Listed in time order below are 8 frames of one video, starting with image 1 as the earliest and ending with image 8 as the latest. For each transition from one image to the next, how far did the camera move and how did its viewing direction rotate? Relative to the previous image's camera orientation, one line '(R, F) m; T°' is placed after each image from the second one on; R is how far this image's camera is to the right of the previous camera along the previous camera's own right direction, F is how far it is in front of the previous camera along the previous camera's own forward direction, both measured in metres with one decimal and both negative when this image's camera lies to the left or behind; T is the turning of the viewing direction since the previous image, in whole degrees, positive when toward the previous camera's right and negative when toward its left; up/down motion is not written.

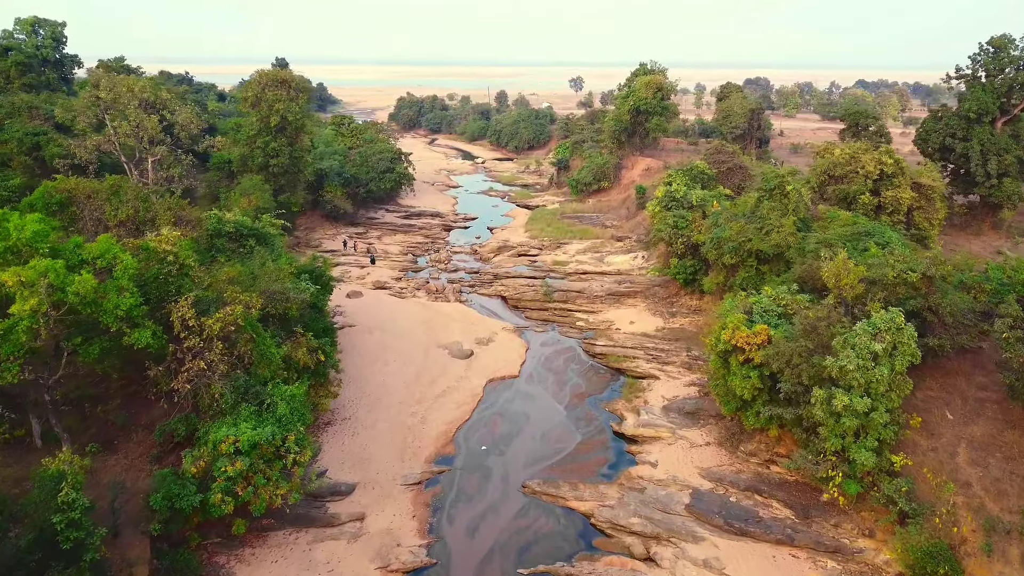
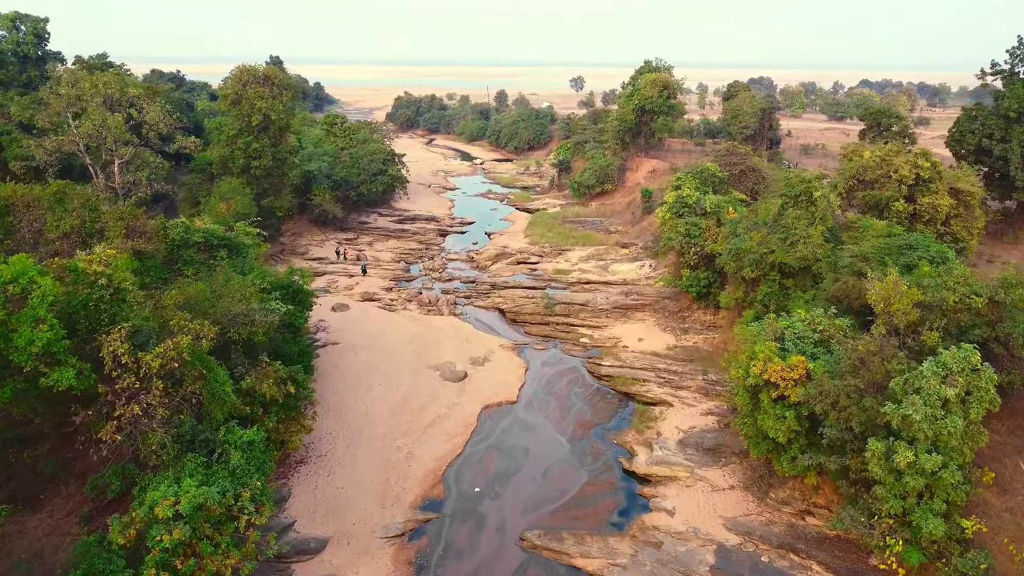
(+0.1, +2.3) m; 0°
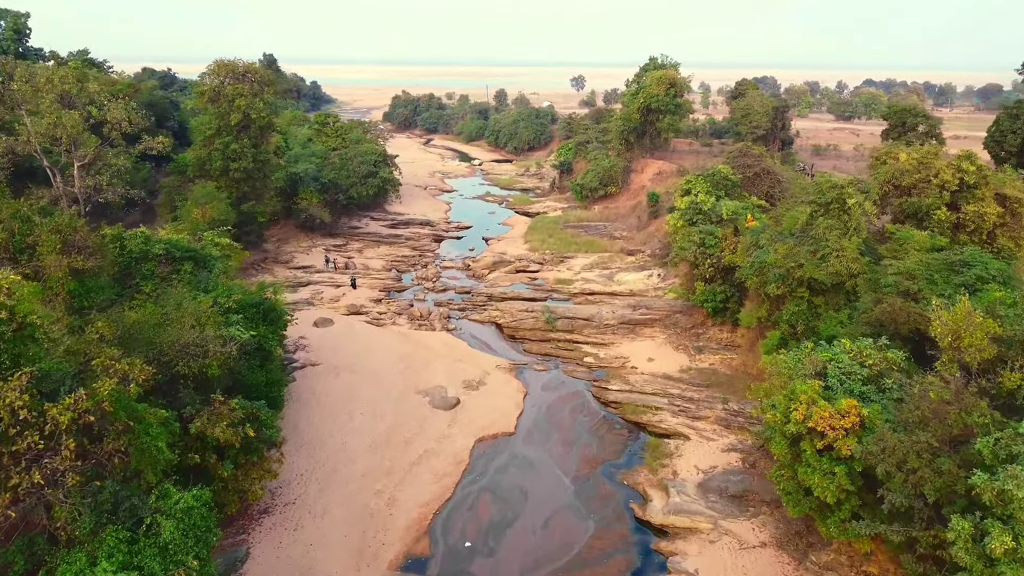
(+0.1, +2.3) m; 0°
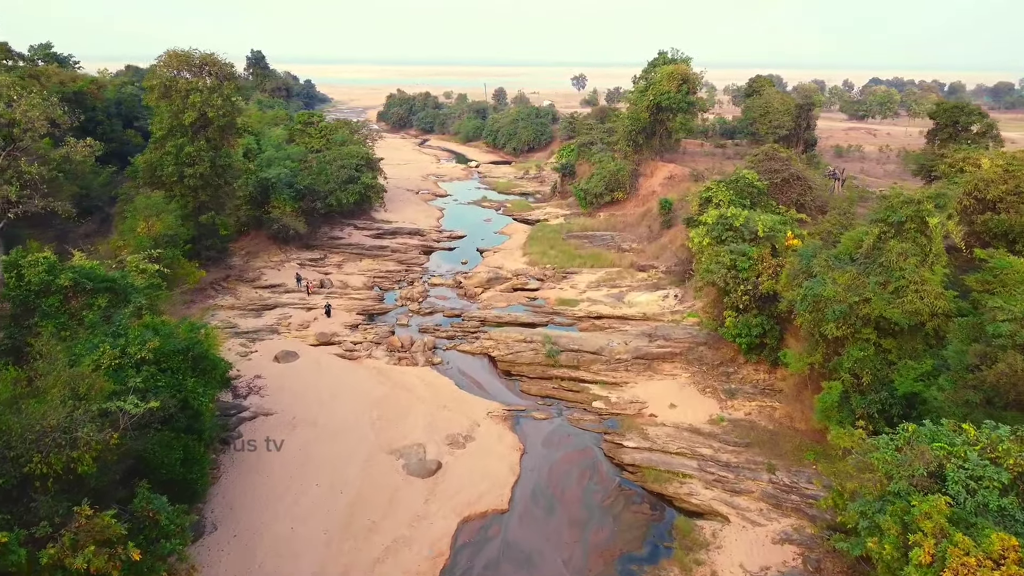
(+0.2, +4.0) m; 0°
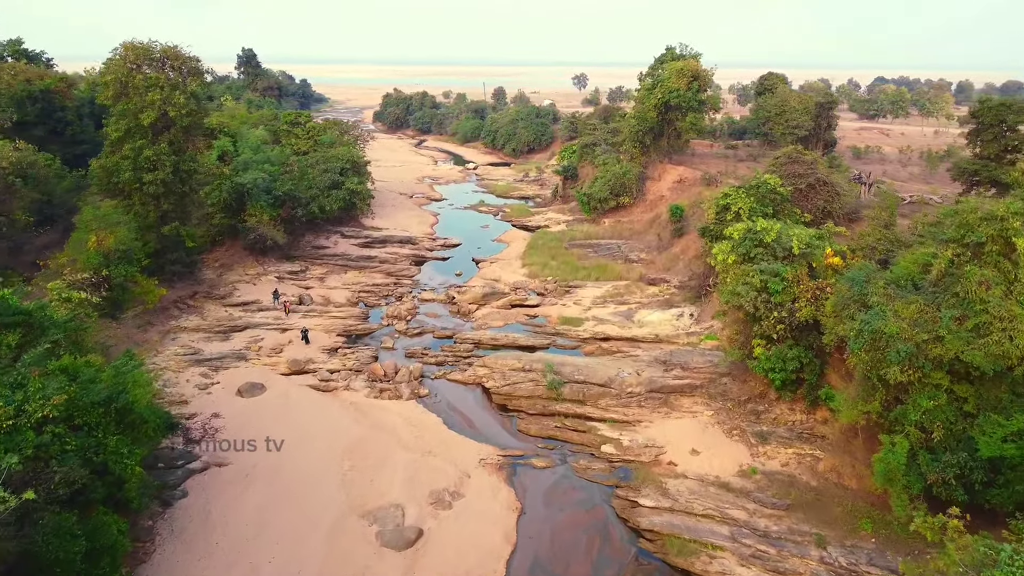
(+0.1, +2.8) m; 0°
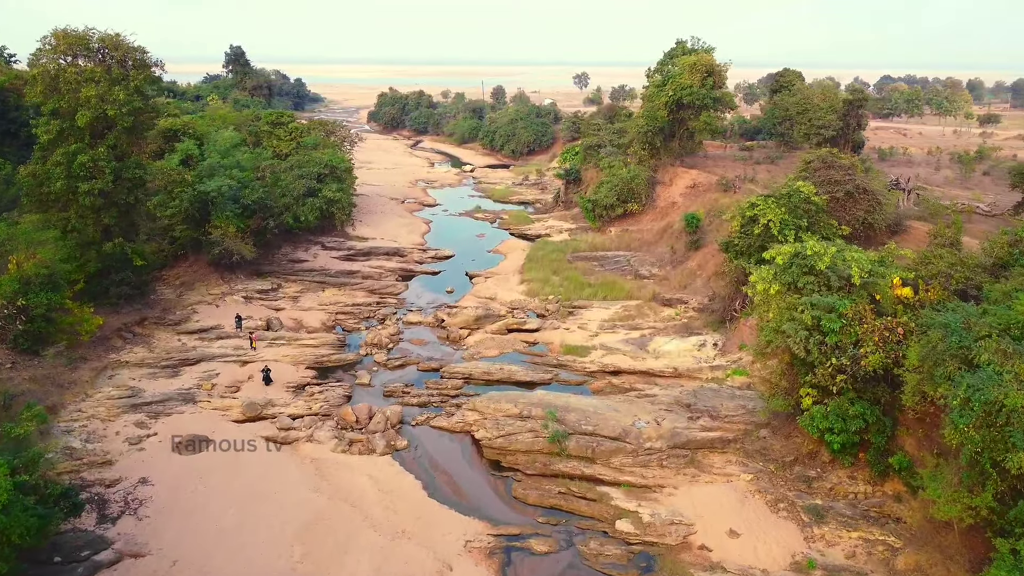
(+0.2, +3.4) m; 0°
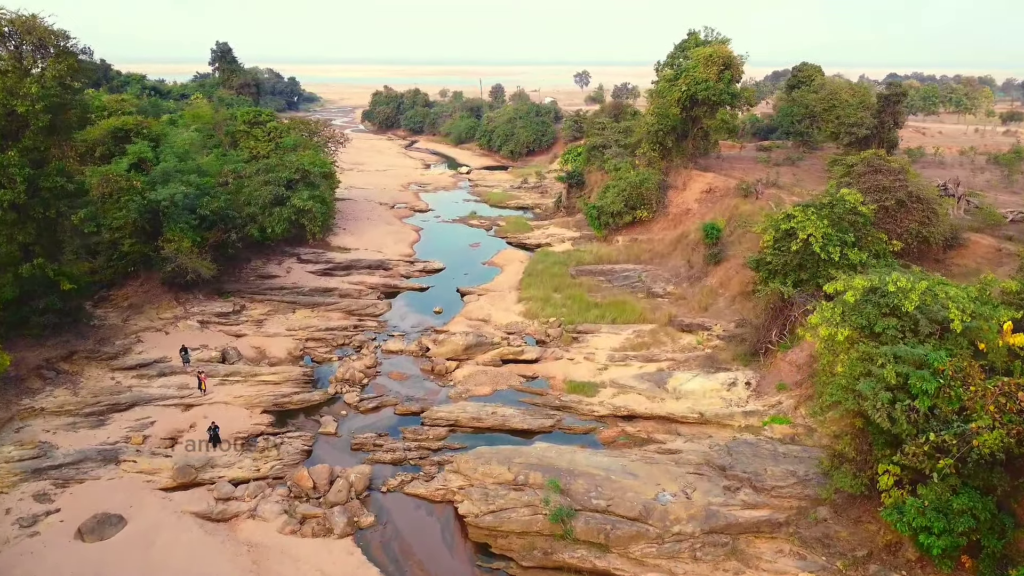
(+0.2, +3.5) m; 0°
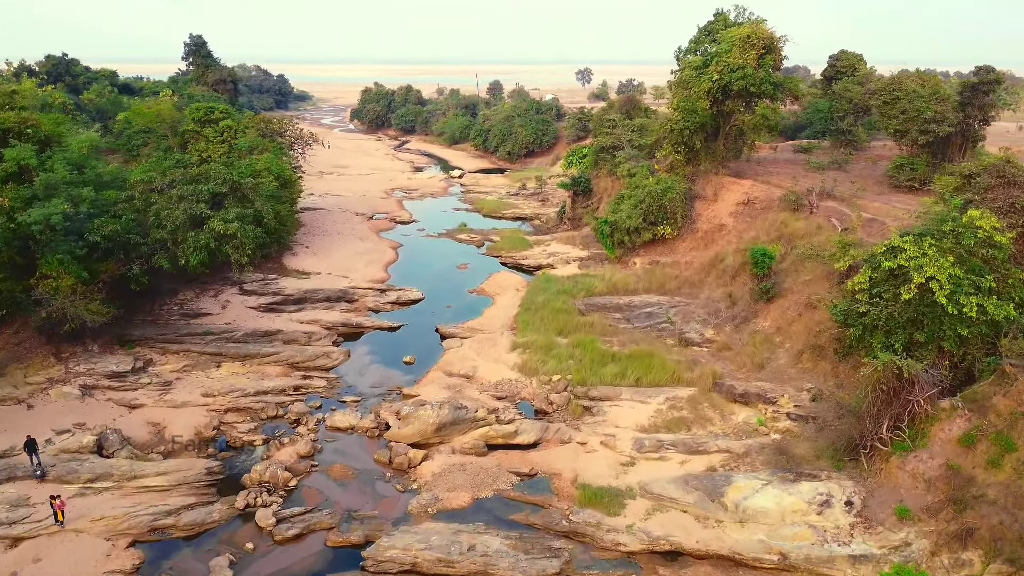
(+0.3, +6.0) m; 0°
